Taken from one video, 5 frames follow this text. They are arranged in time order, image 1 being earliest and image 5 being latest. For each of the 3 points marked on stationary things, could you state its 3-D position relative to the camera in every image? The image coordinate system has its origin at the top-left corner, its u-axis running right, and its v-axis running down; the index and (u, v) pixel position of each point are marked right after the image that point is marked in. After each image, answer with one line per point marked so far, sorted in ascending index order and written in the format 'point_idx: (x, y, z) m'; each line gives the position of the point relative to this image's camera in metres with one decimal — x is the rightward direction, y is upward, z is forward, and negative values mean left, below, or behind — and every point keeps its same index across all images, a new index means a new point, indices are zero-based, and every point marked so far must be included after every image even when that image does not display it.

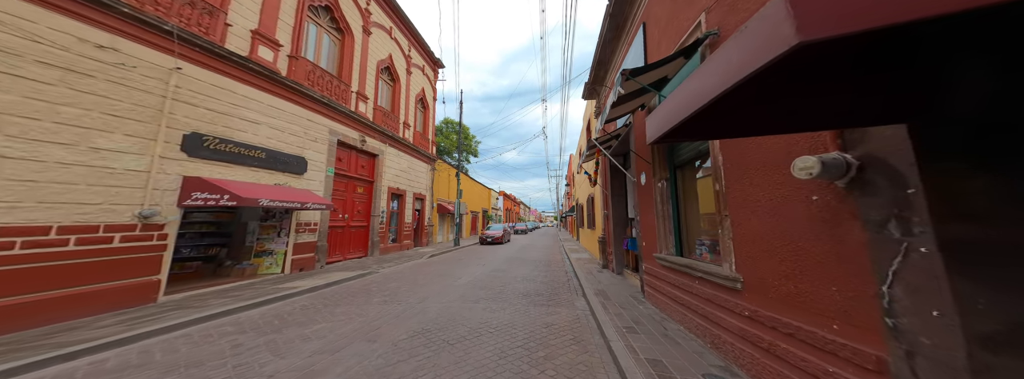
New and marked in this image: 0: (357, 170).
0: (-6.2, +0.8, +9.9) m
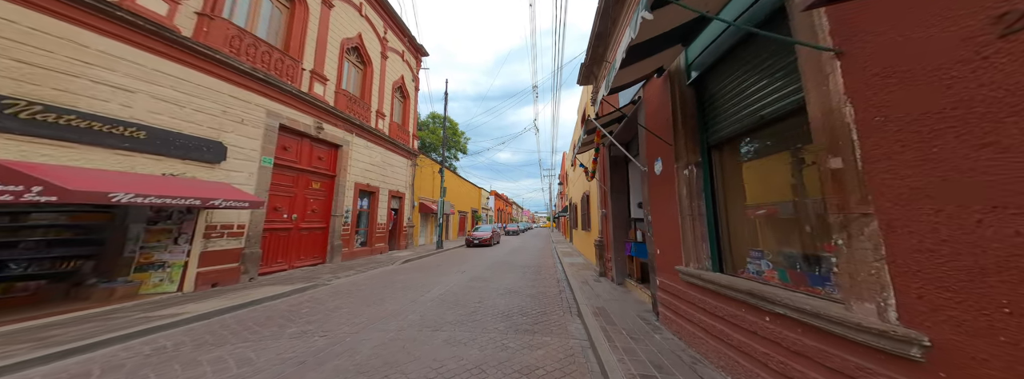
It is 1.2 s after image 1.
0: (-6.8, +0.9, +8.4) m
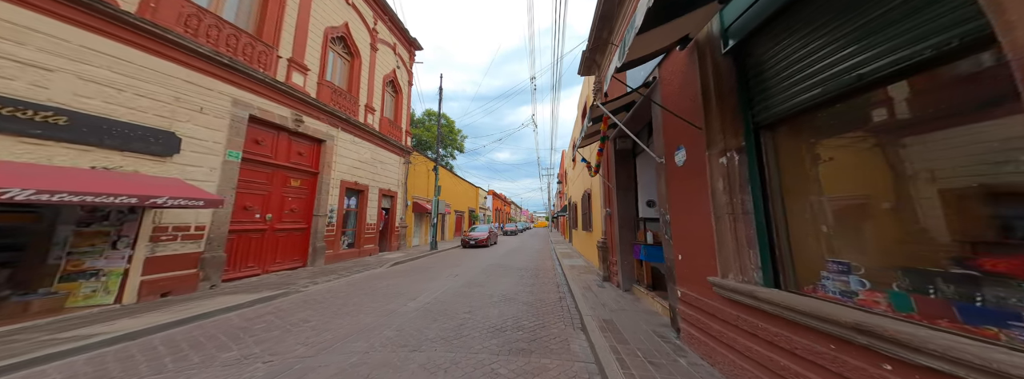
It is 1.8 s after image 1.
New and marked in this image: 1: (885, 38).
0: (-6.9, +1.0, +7.7) m
1: (+2.2, +0.9, +1.4) m
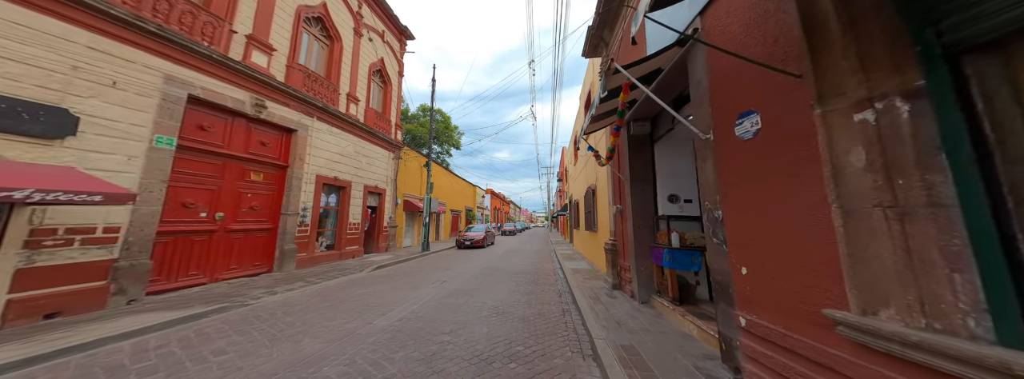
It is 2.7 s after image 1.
0: (-7.1, +1.1, +6.6) m
1: (+2.0, +1.1, +0.4) m
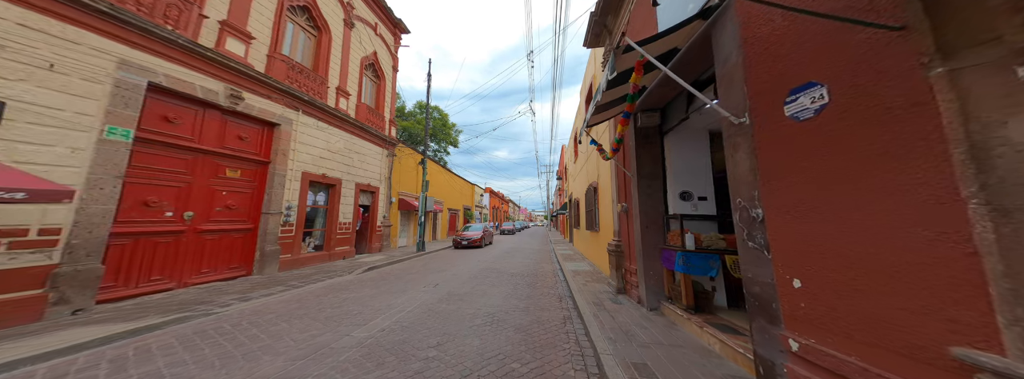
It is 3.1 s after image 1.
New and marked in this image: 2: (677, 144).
0: (-7.1, +1.2, +6.1) m
1: (+2.0, +1.1, -0.1) m
2: (+3.4, +0.9, +5.1) m
